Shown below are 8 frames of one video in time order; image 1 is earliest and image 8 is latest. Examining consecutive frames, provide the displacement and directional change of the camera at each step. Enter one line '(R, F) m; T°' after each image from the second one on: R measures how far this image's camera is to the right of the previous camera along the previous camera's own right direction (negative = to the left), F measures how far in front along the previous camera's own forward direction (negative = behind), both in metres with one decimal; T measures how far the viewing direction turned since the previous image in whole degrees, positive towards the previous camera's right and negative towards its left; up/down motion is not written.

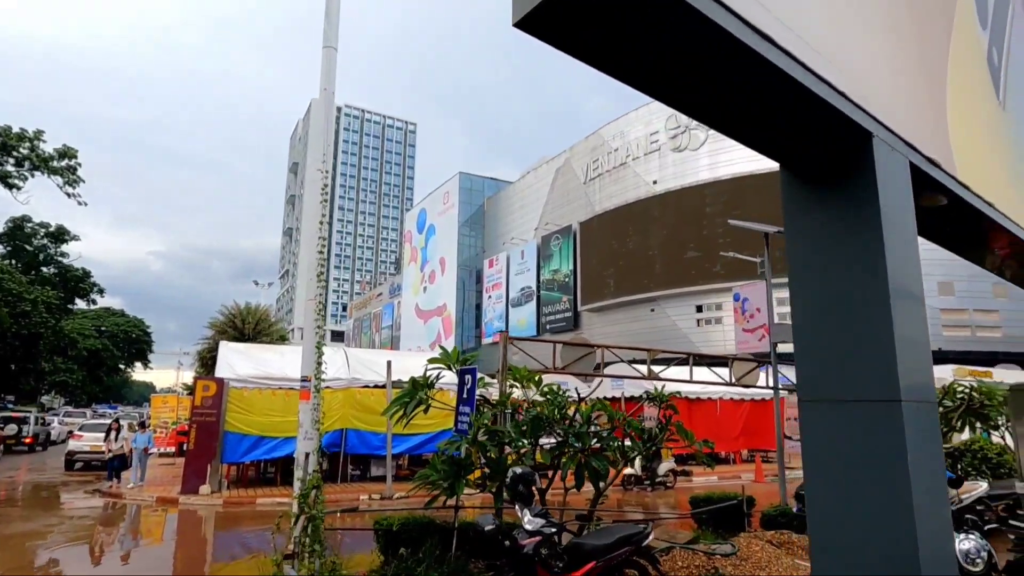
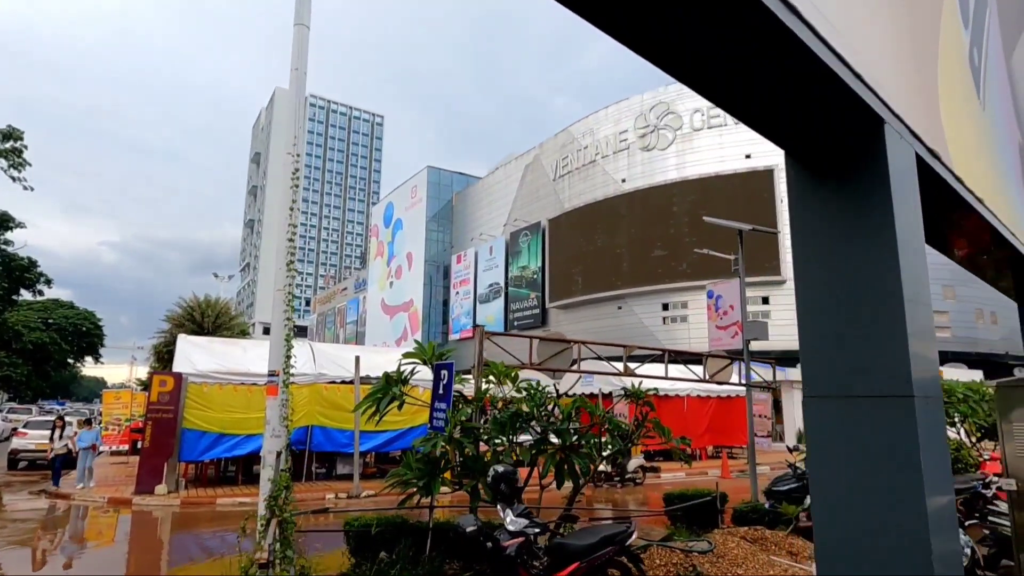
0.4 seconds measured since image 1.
(-0.1, +0.2) m; +3°
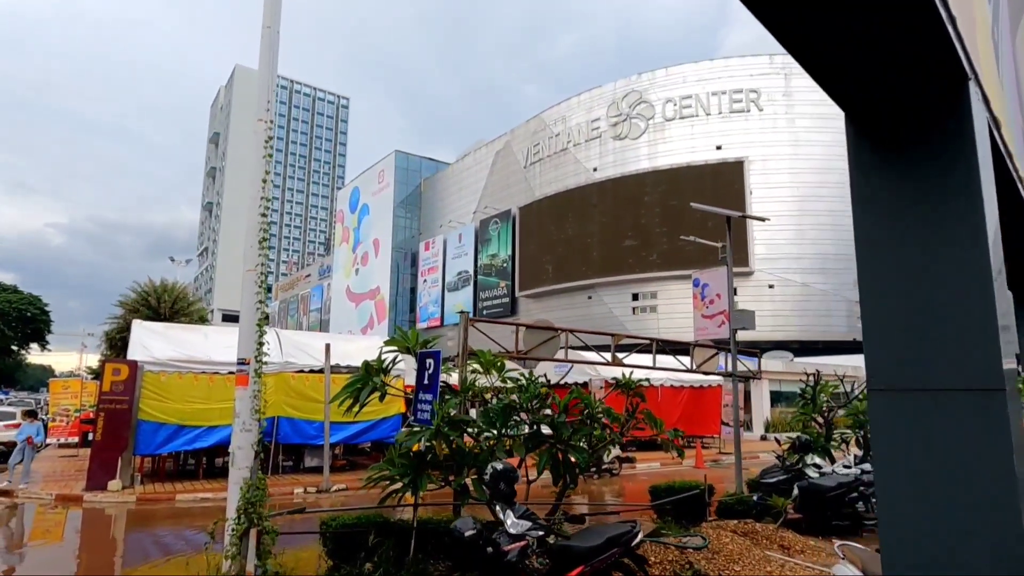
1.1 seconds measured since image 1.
(-0.3, +0.4) m; +3°
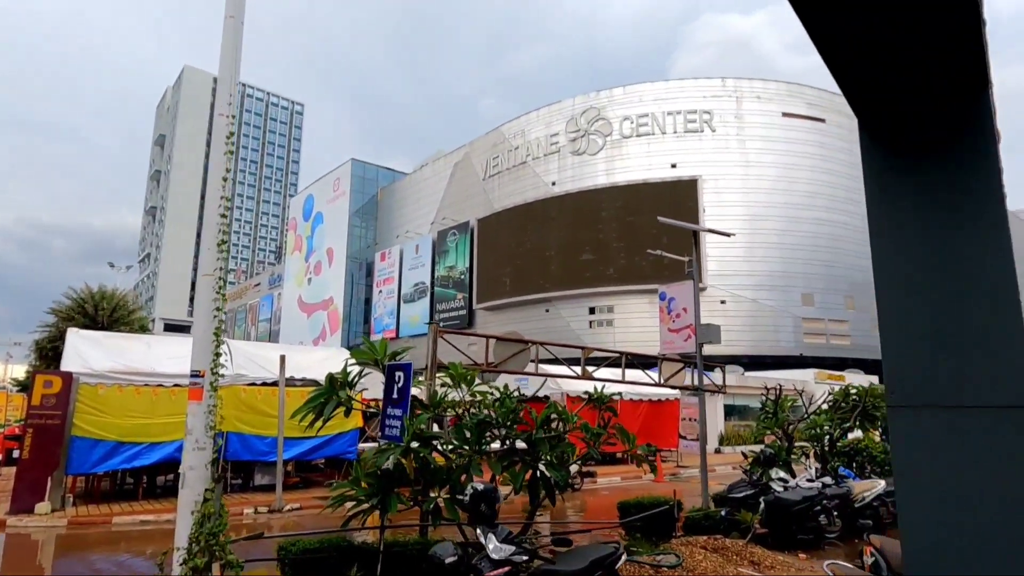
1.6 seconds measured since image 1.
(-0.2, +0.2) m; +4°
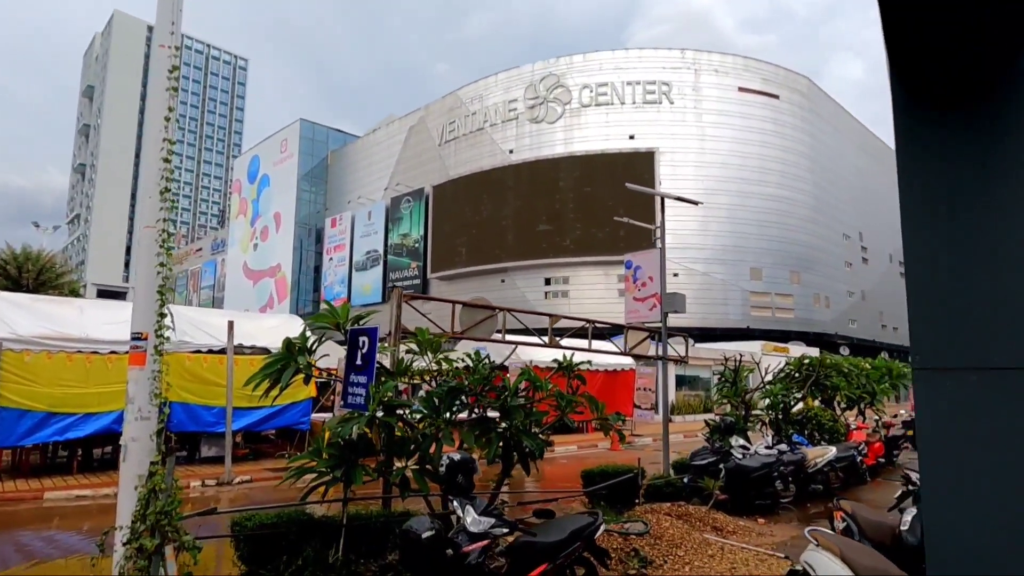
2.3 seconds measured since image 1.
(-0.2, +0.3) m; +5°
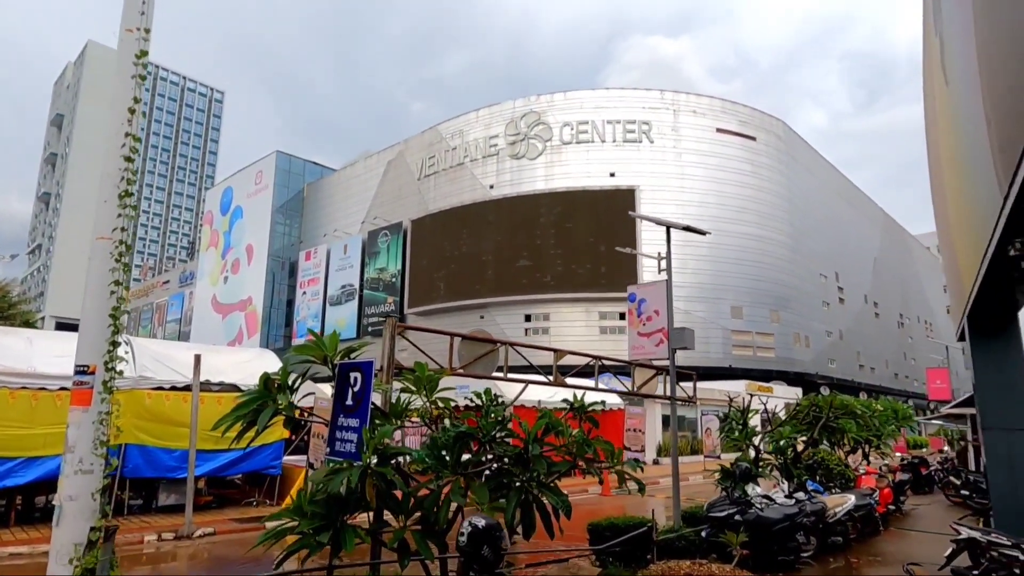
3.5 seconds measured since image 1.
(-0.4, +0.7) m; +2°
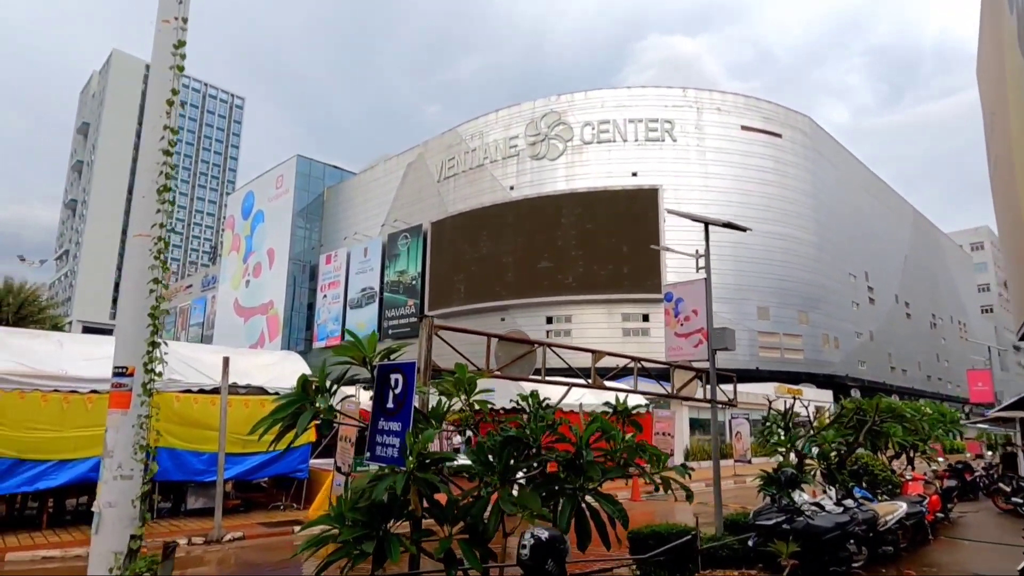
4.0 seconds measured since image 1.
(-0.2, +0.2) m; -2°
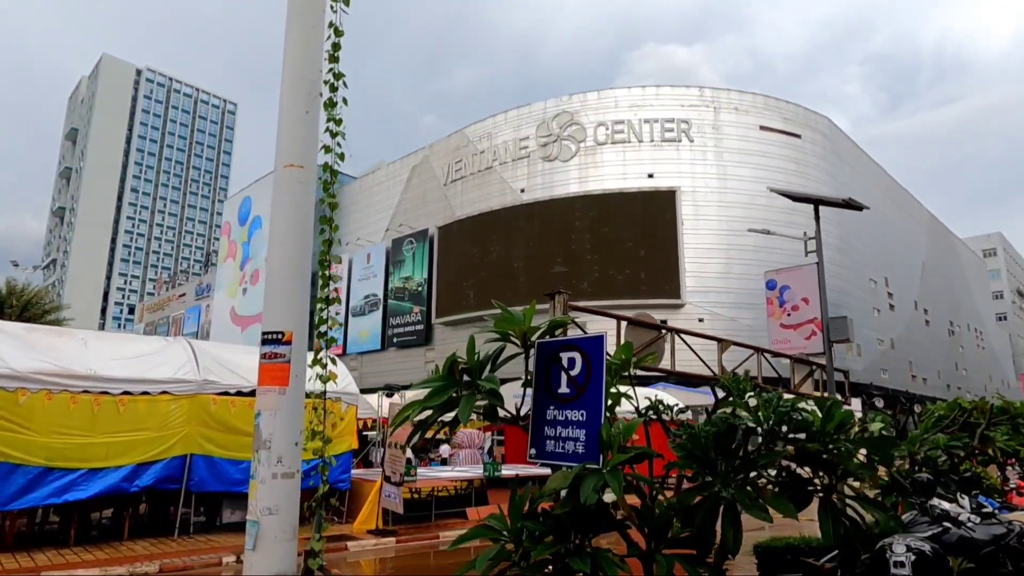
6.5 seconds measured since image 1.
(-1.4, +0.9) m; +1°
